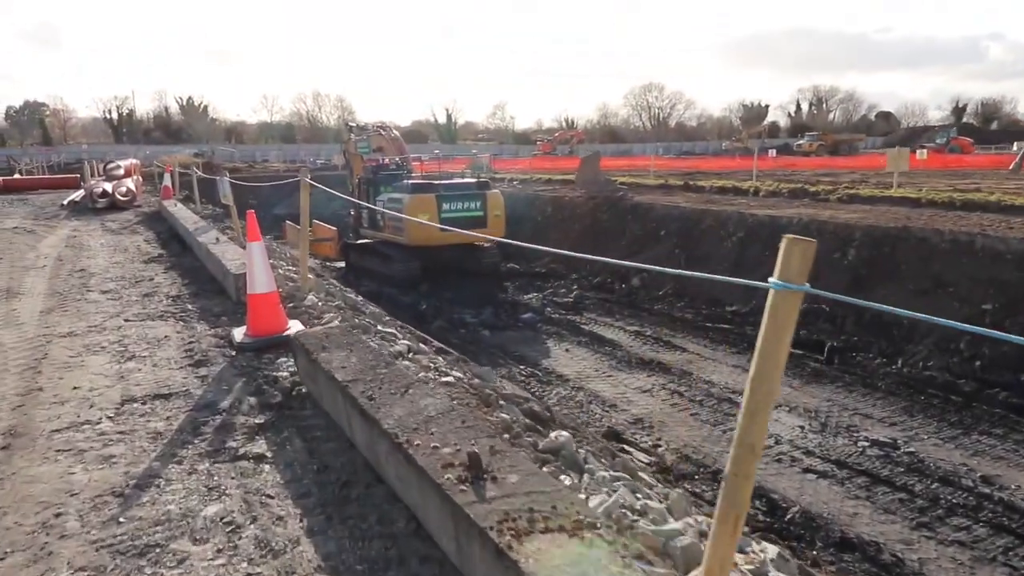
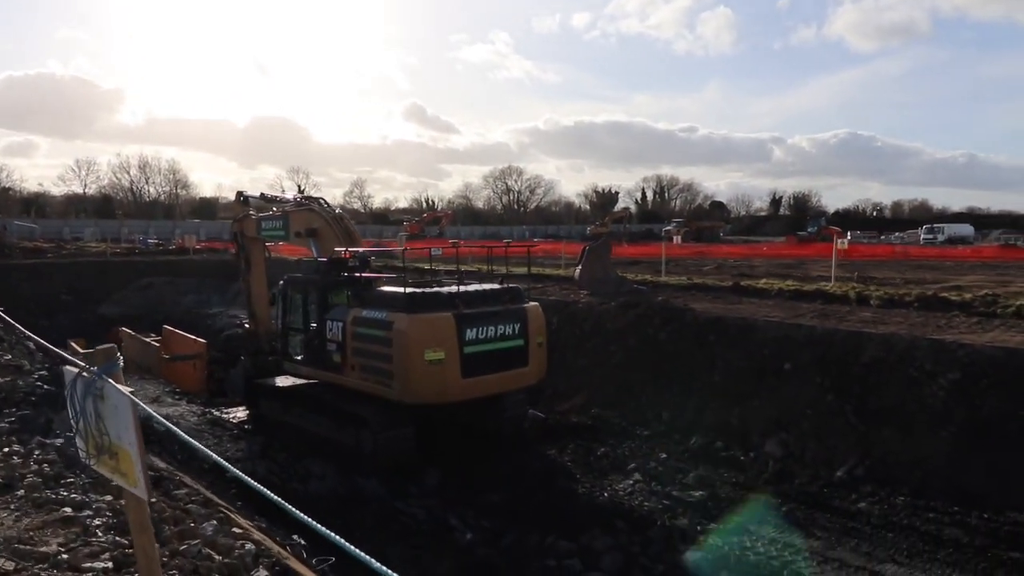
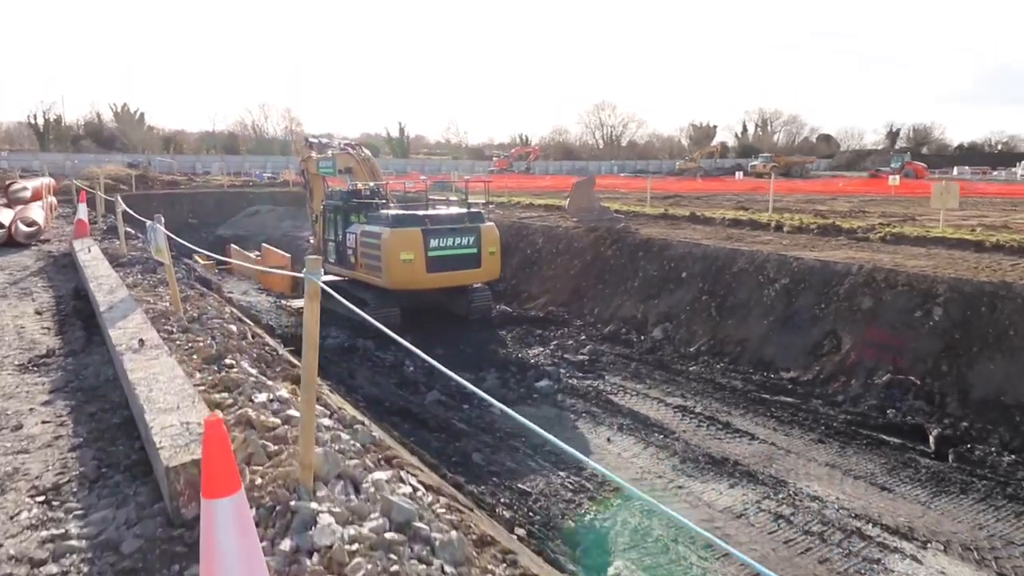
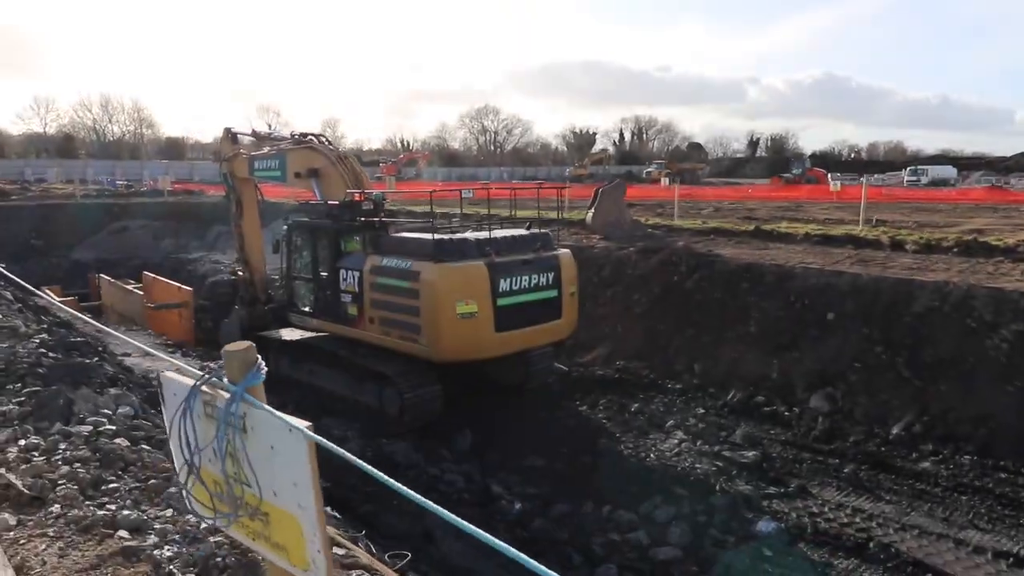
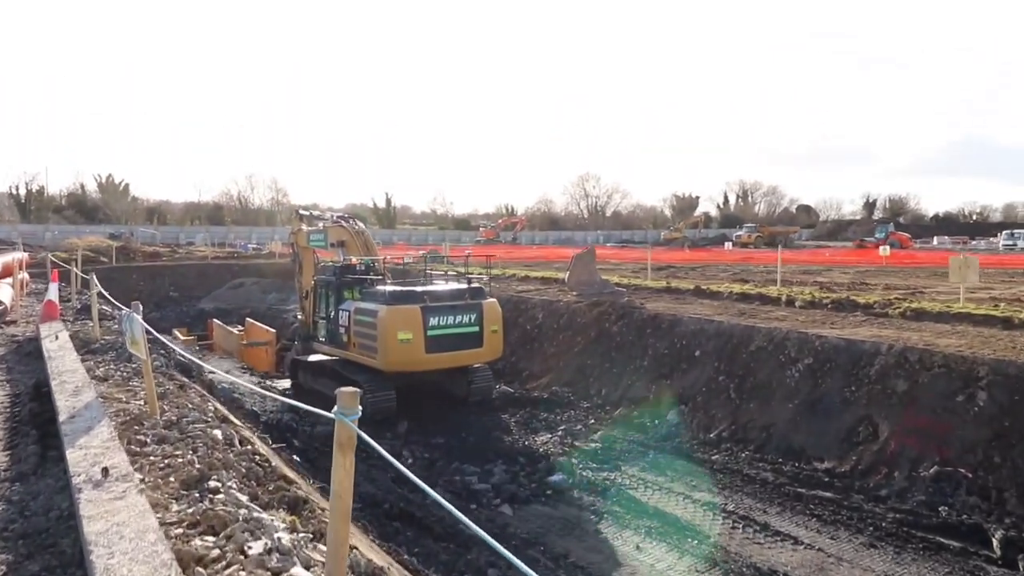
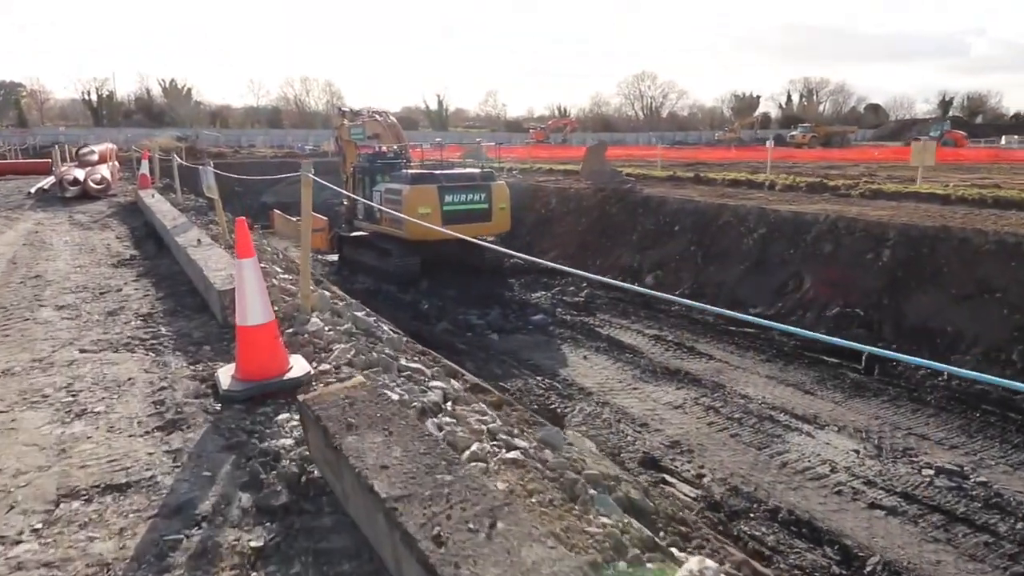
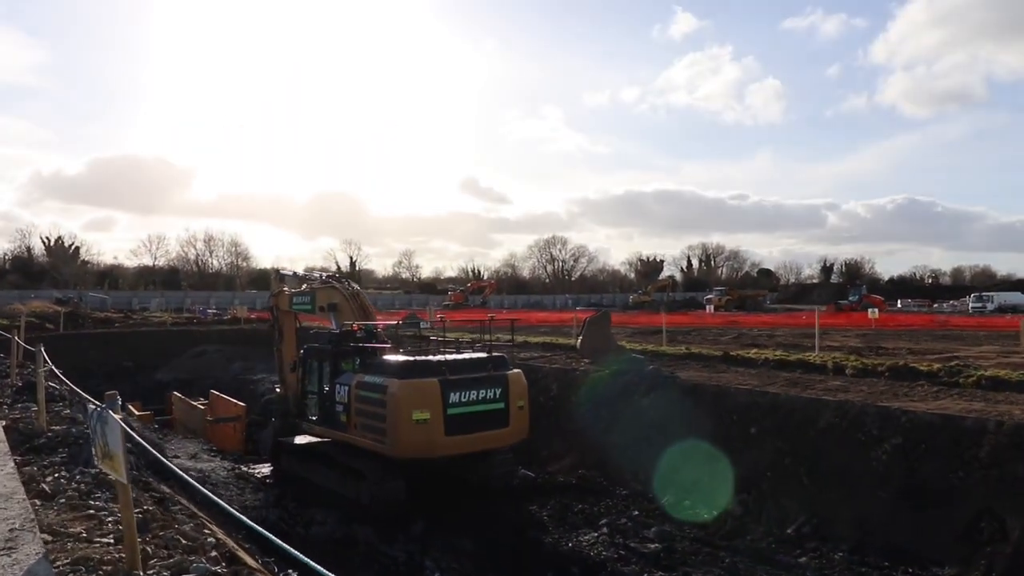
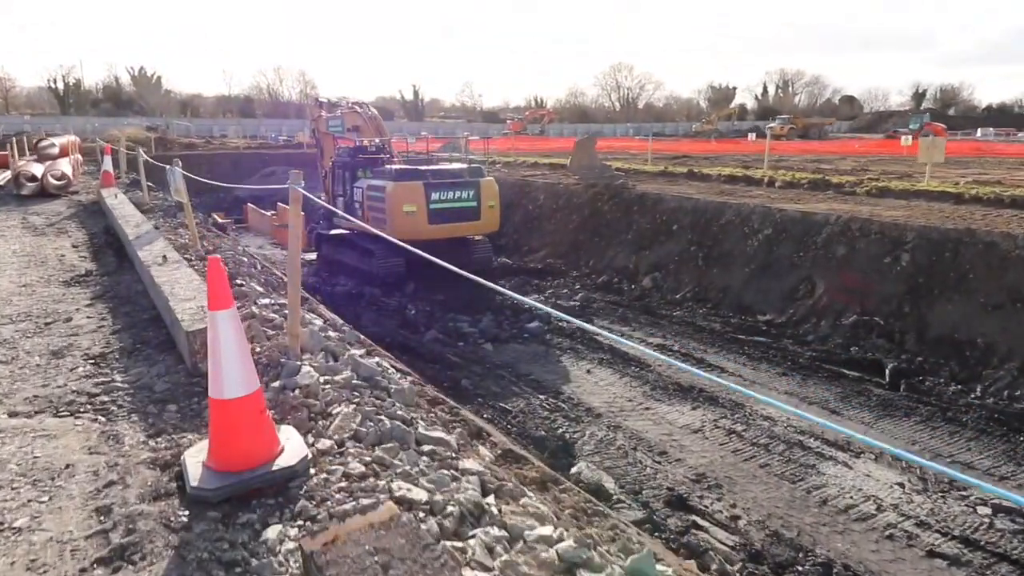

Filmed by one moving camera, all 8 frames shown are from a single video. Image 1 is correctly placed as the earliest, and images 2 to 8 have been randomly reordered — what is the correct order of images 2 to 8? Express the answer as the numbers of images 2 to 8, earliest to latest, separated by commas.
6, 8, 3, 5, 7, 2, 4
